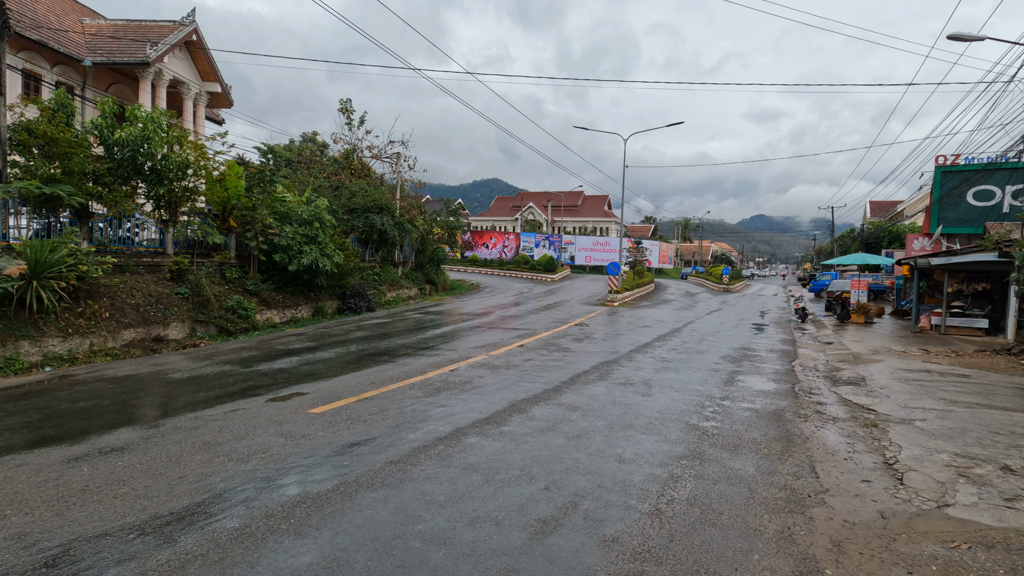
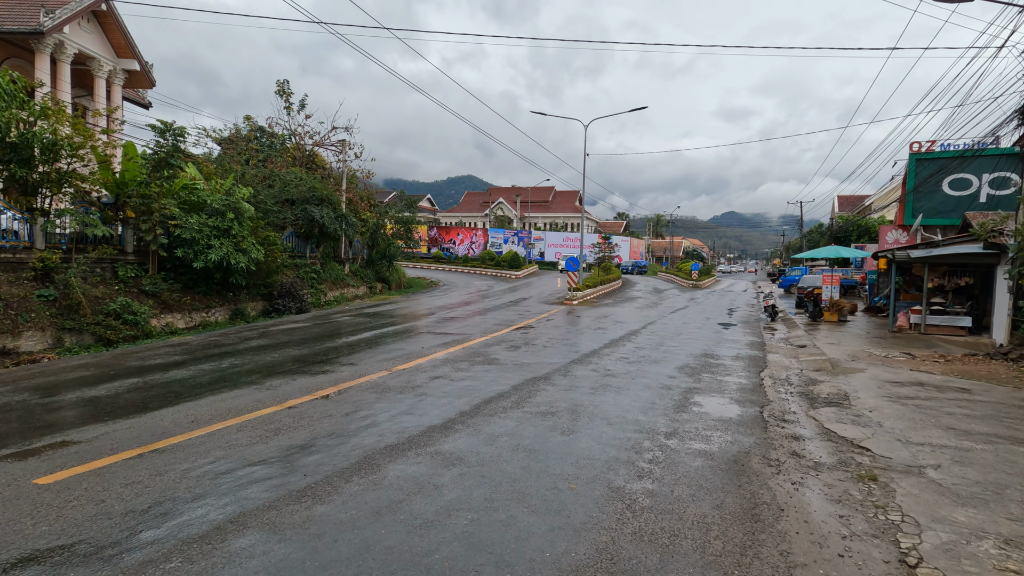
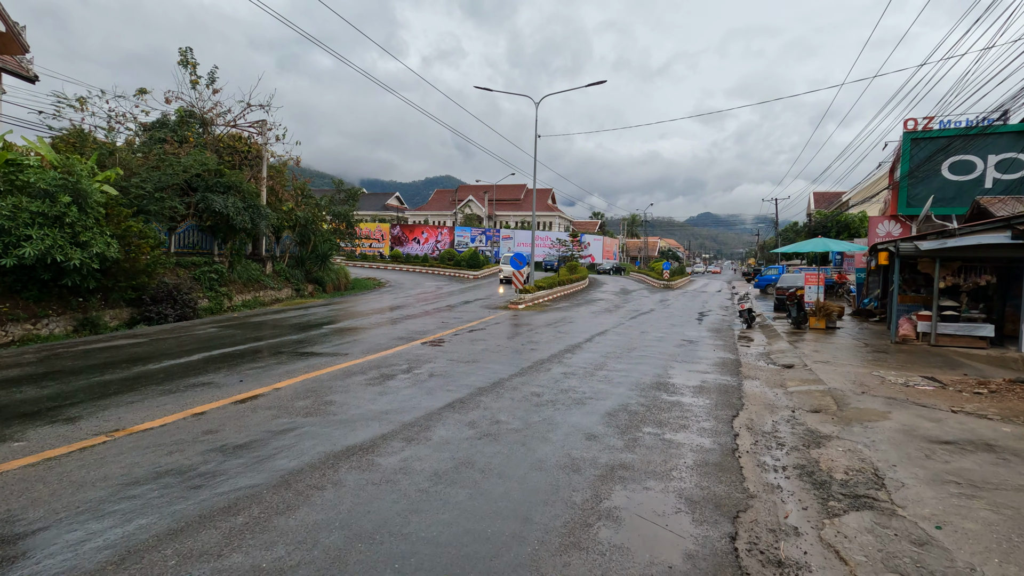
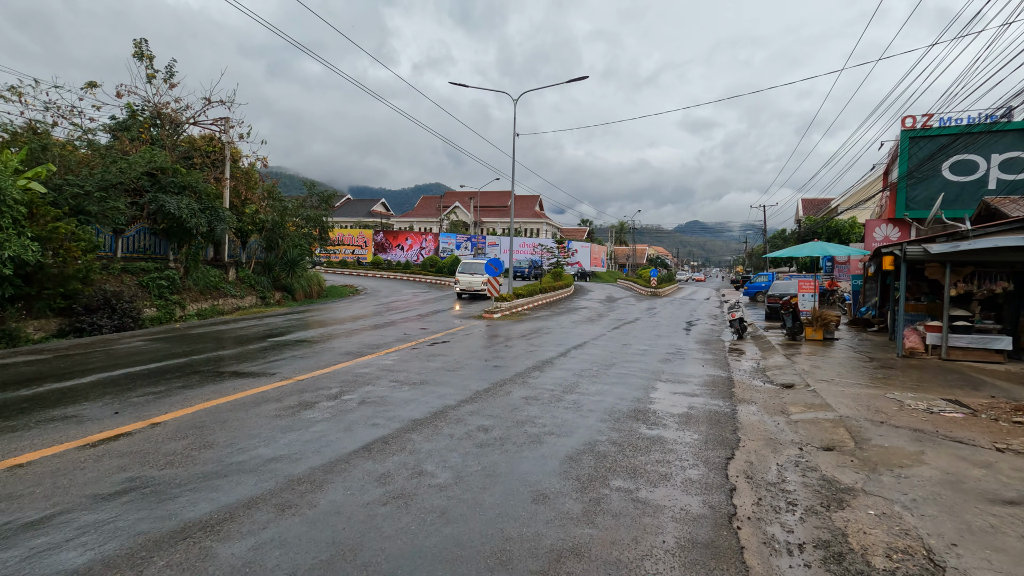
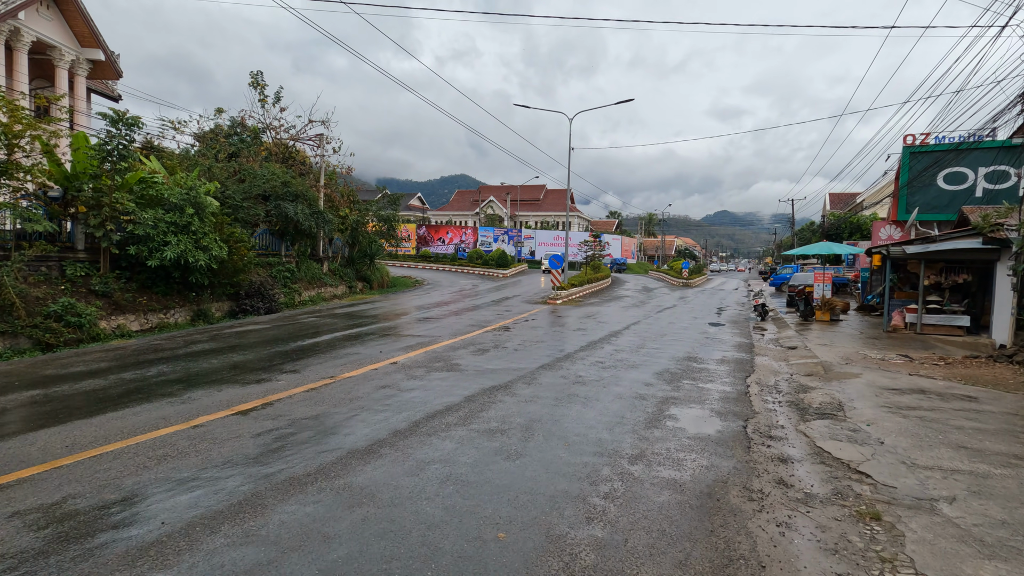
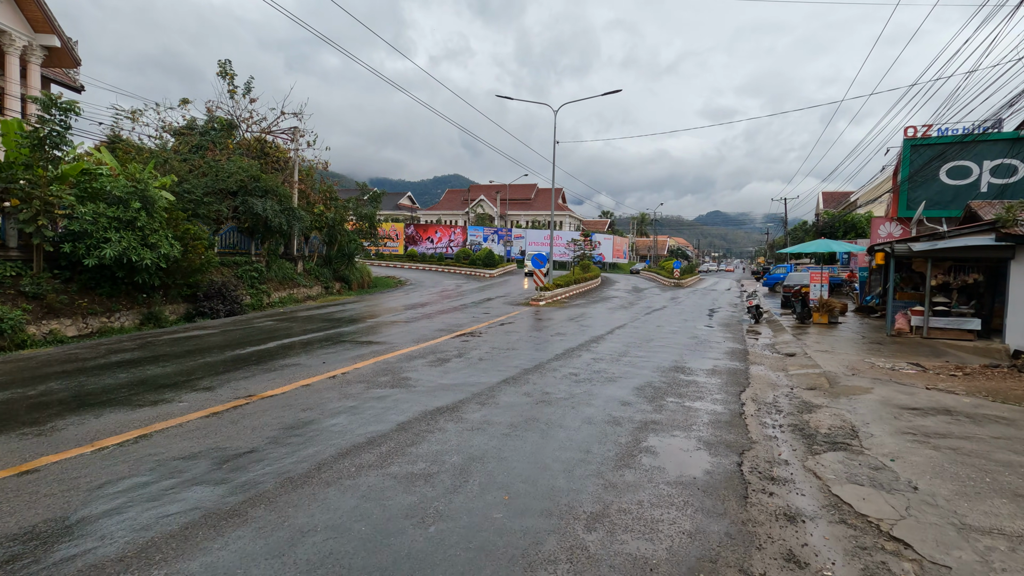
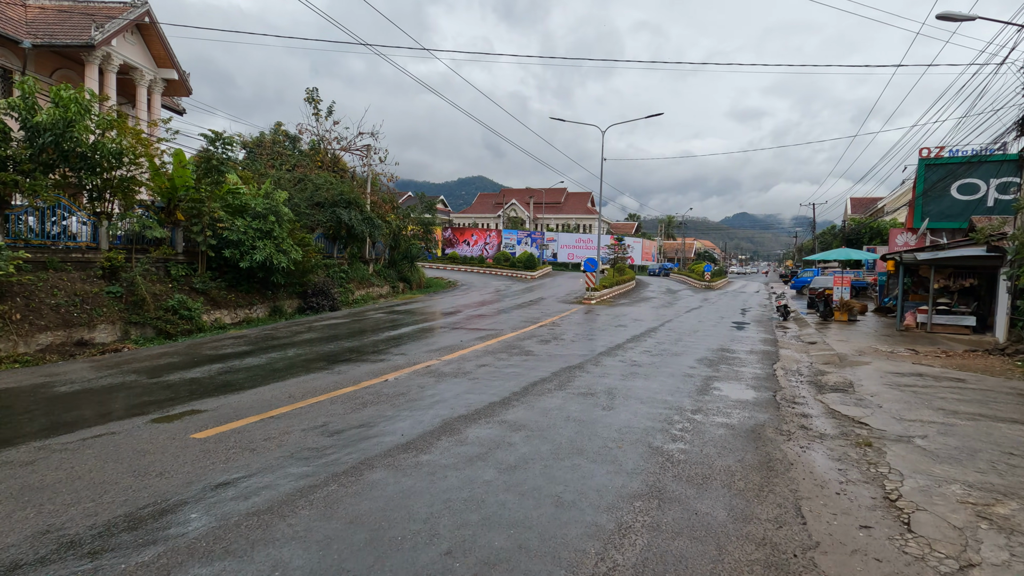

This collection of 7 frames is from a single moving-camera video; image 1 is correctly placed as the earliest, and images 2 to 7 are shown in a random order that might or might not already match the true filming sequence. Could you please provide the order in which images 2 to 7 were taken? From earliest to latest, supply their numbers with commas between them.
7, 2, 5, 6, 3, 4
